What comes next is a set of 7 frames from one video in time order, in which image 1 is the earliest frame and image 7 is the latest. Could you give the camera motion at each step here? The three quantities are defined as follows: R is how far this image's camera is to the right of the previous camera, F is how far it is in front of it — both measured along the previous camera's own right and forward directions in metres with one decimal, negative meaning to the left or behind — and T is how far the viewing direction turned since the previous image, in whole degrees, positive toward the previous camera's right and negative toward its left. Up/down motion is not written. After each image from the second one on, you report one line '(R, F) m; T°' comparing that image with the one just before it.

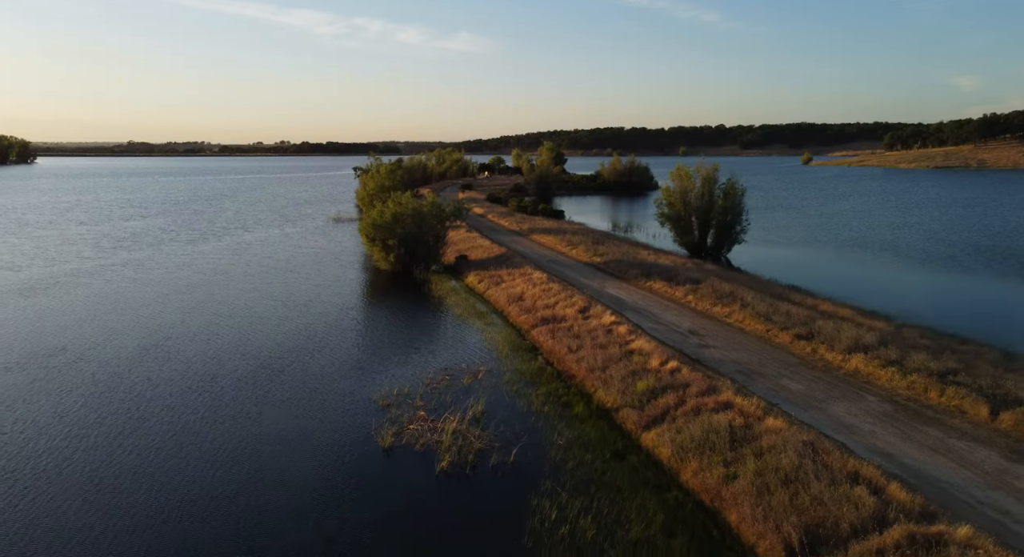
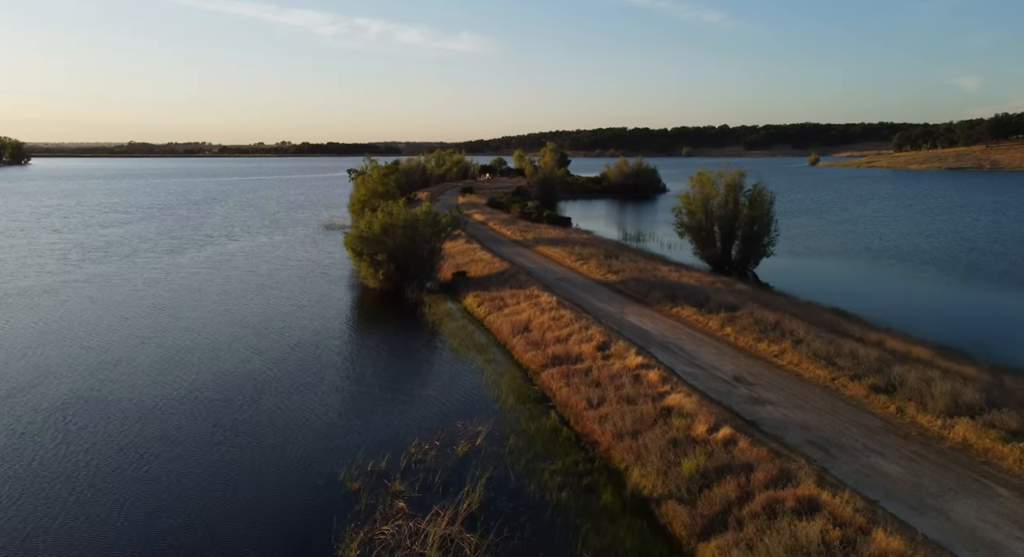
(-0.1, +4.2) m; 0°
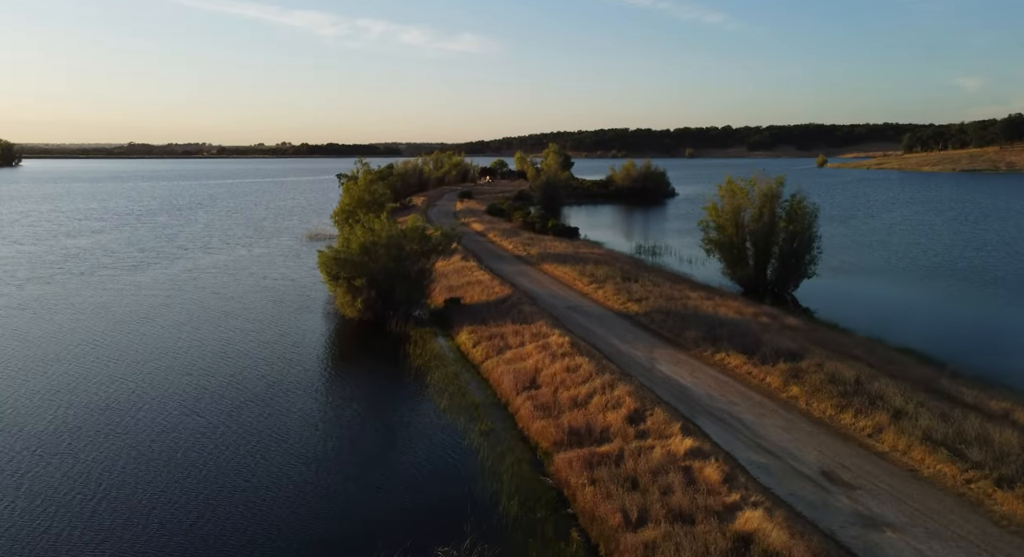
(-0.1, +5.2) m; 0°
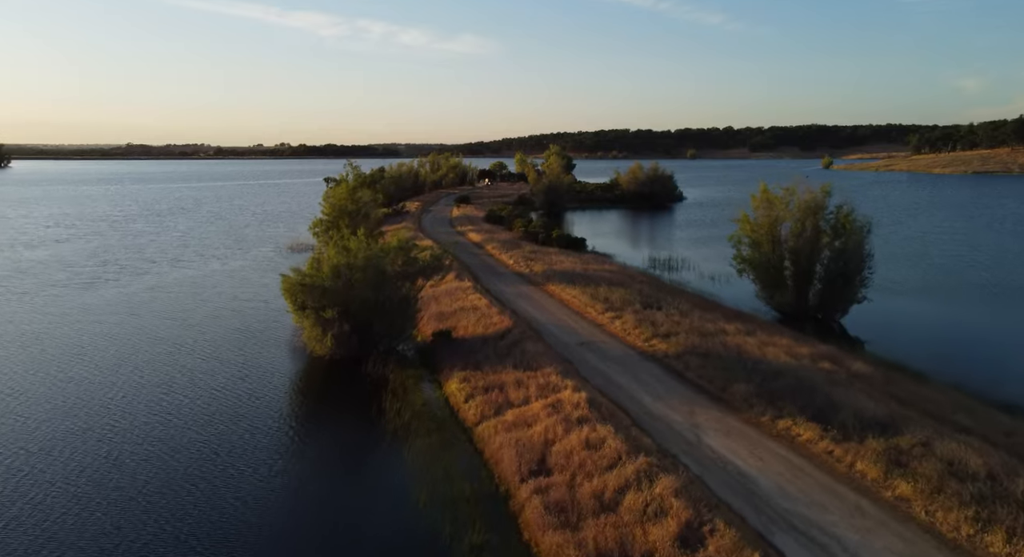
(-0.1, +4.9) m; 0°
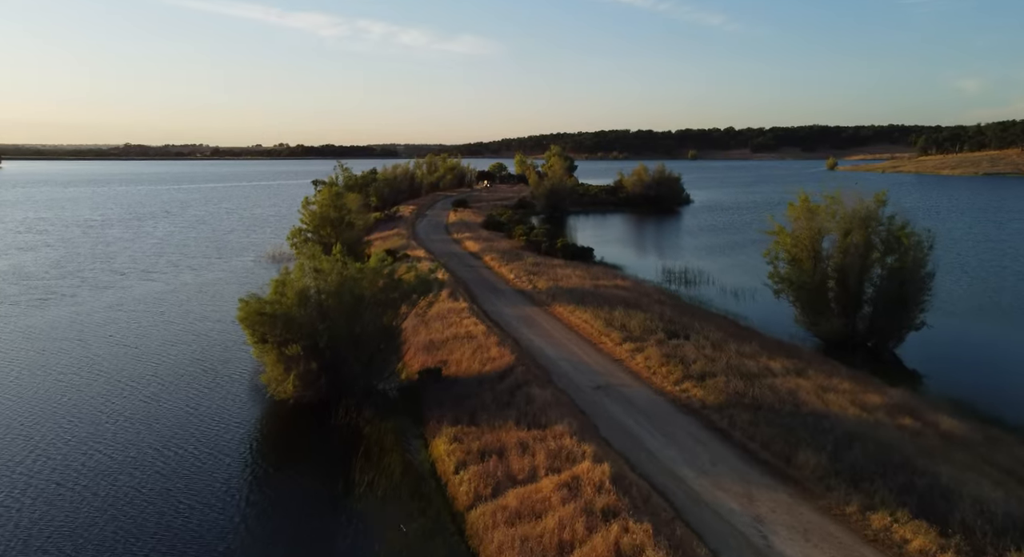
(-0.1, +4.2) m; 0°
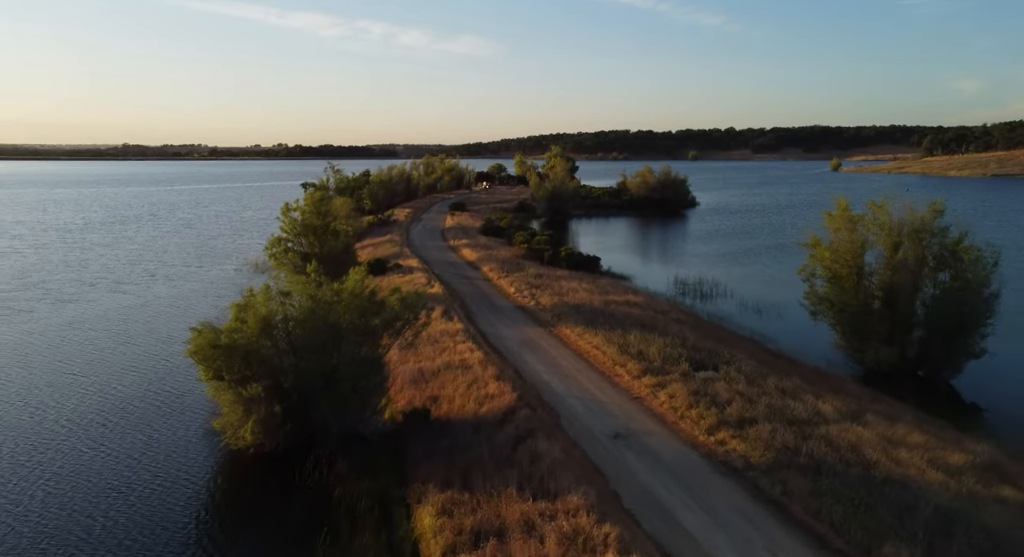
(0.0, +3.2) m; 0°
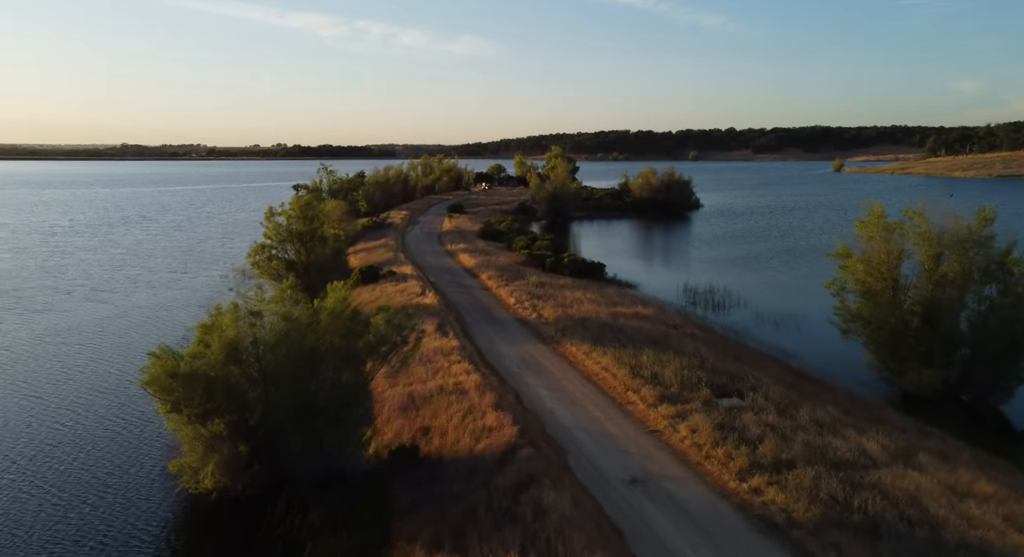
(0.0, +2.2) m; 0°
